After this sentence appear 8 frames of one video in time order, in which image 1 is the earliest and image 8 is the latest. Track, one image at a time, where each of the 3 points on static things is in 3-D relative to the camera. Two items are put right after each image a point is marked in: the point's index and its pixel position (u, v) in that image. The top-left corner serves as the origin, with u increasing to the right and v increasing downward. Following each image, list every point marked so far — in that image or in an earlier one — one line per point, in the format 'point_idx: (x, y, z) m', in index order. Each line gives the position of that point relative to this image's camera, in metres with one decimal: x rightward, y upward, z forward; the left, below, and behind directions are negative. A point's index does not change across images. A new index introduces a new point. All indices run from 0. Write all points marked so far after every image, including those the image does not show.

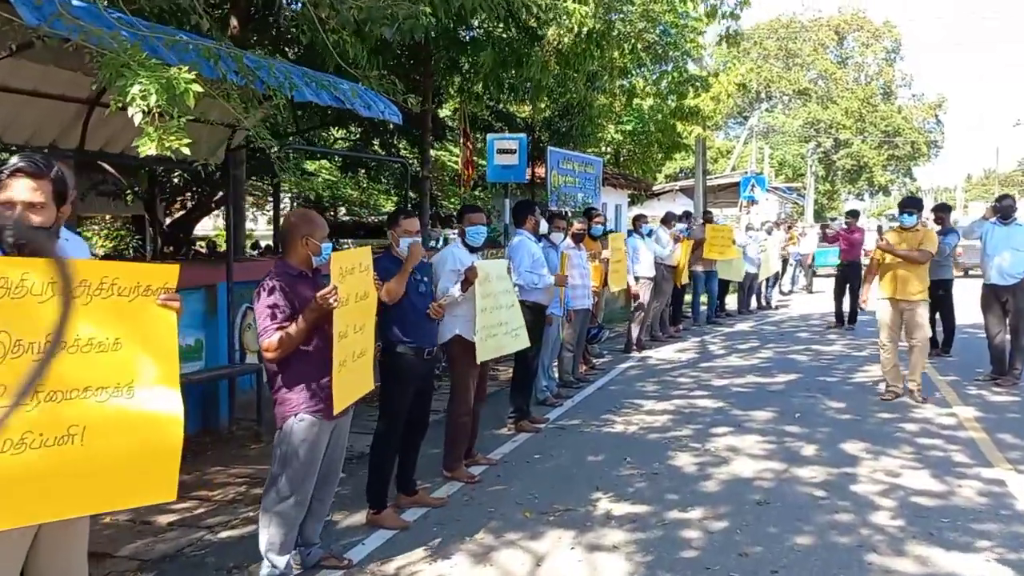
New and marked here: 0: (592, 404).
0: (+0.8, -1.2, +8.2) m
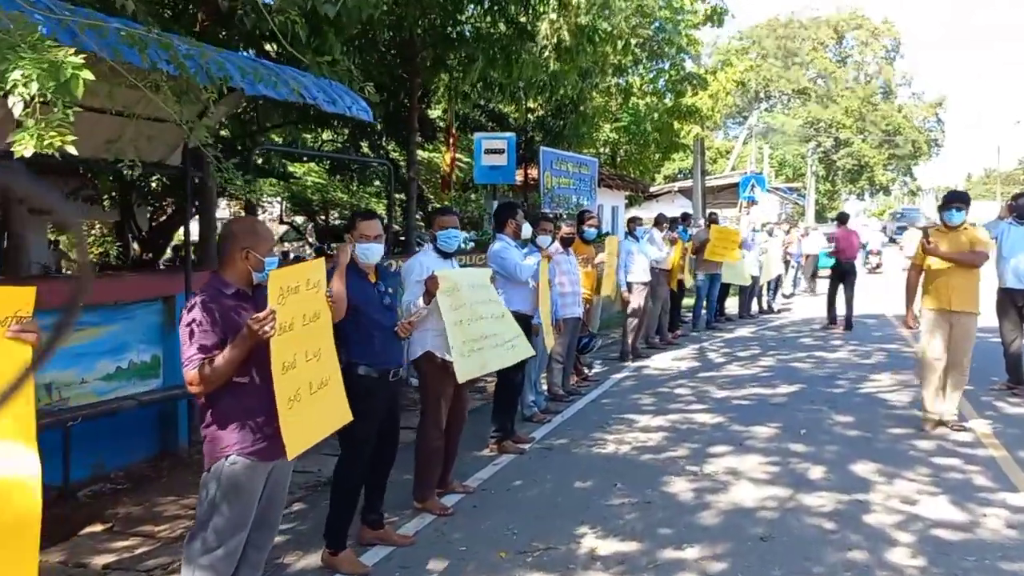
0: (+0.6, -1.3, +7.7) m
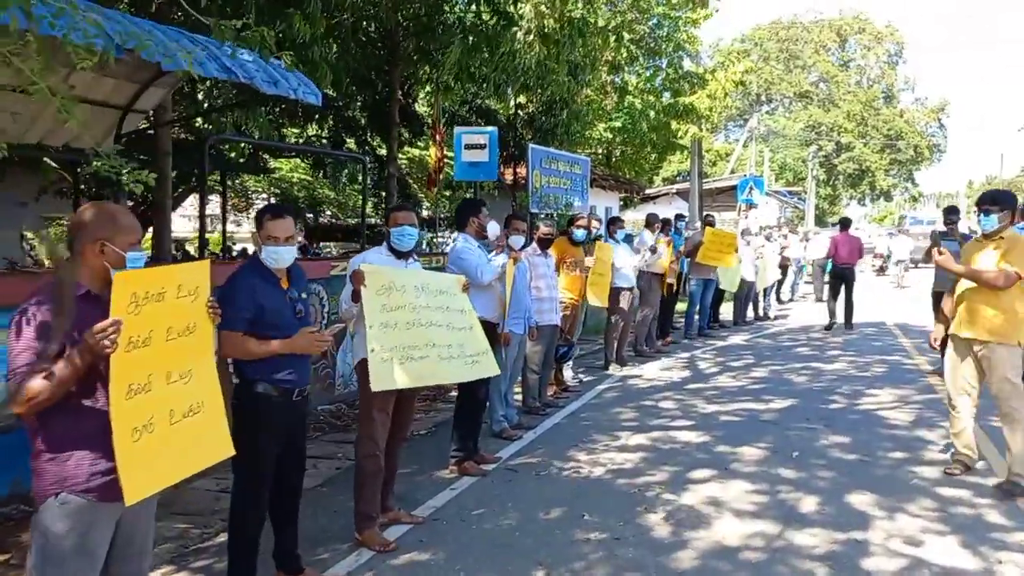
0: (+0.4, -1.3, +7.1) m
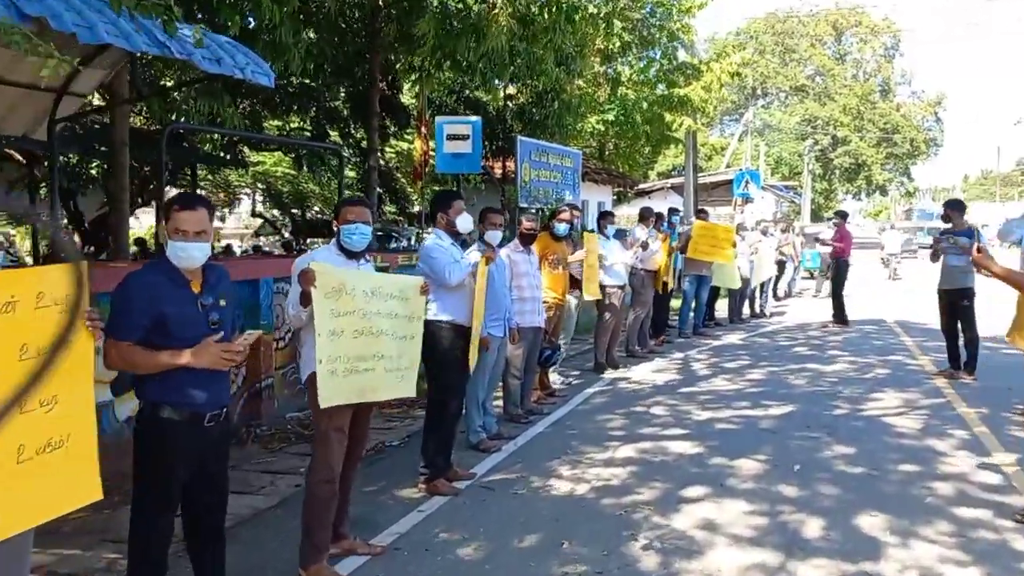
0: (+0.2, -1.3, +6.6) m
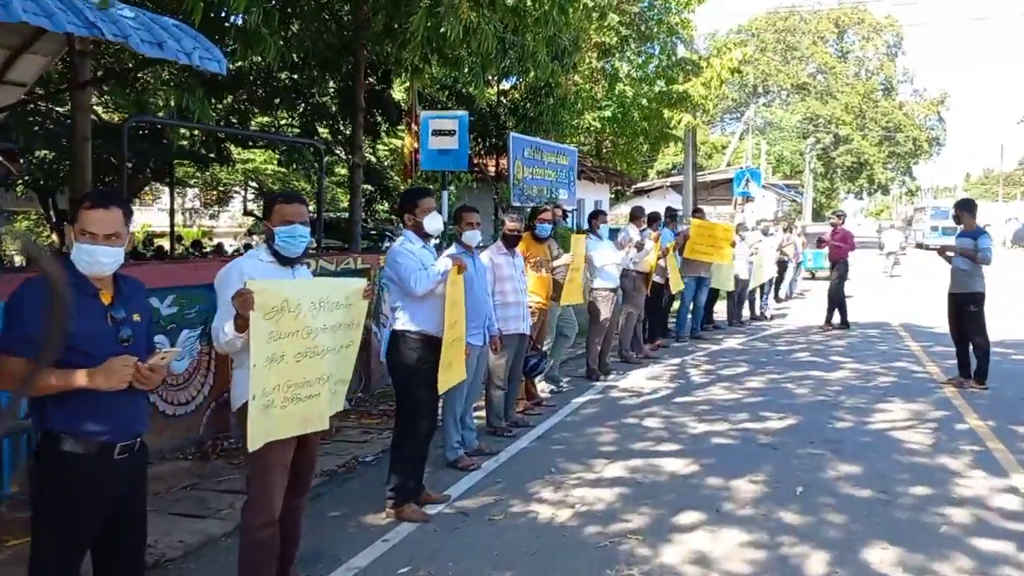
0: (0.0, -1.3, +6.1) m
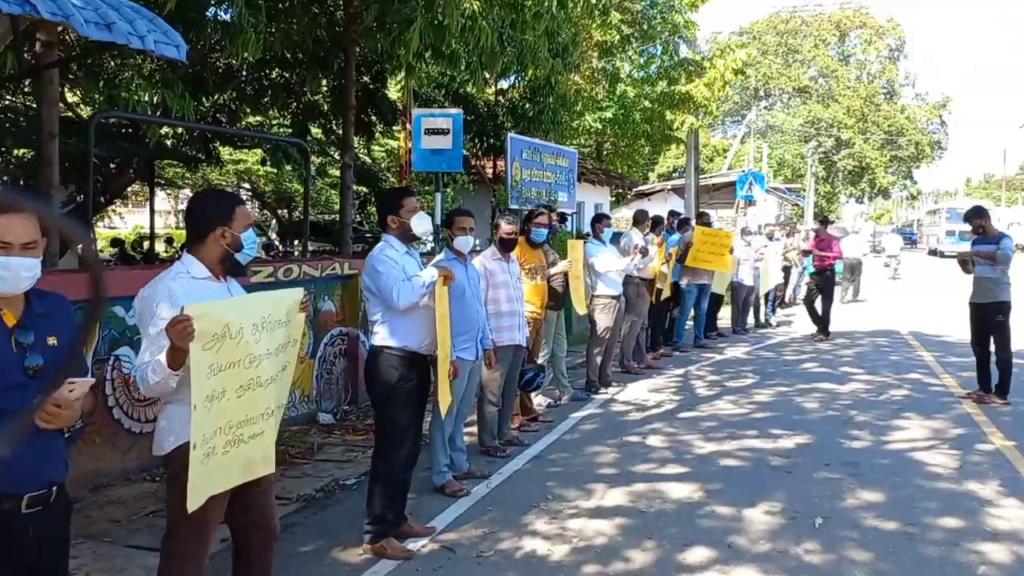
0: (0.0, -1.4, +5.6) m
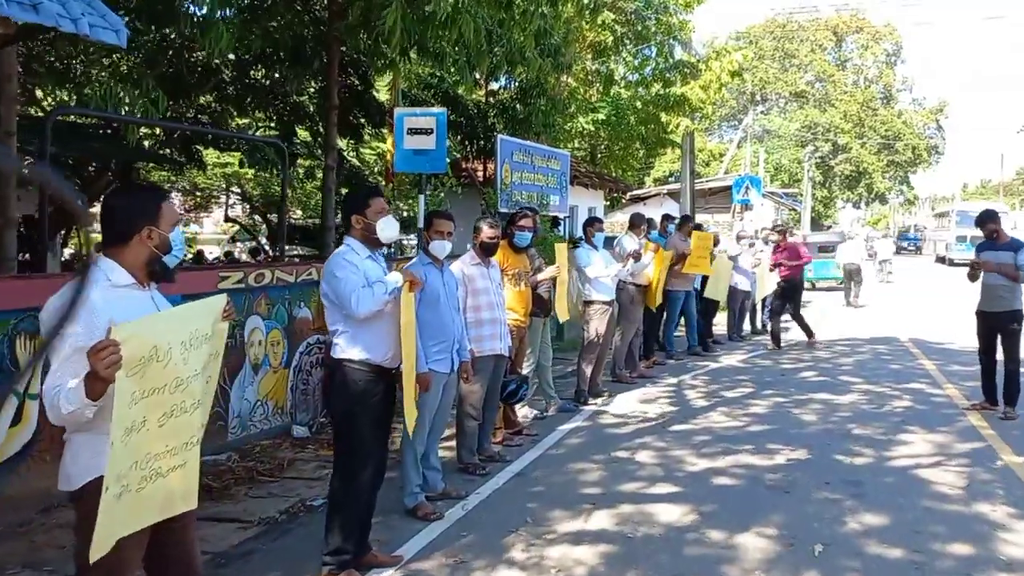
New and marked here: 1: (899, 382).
0: (-0.2, -1.5, +5.2) m
1: (+4.7, -1.2, +9.9) m
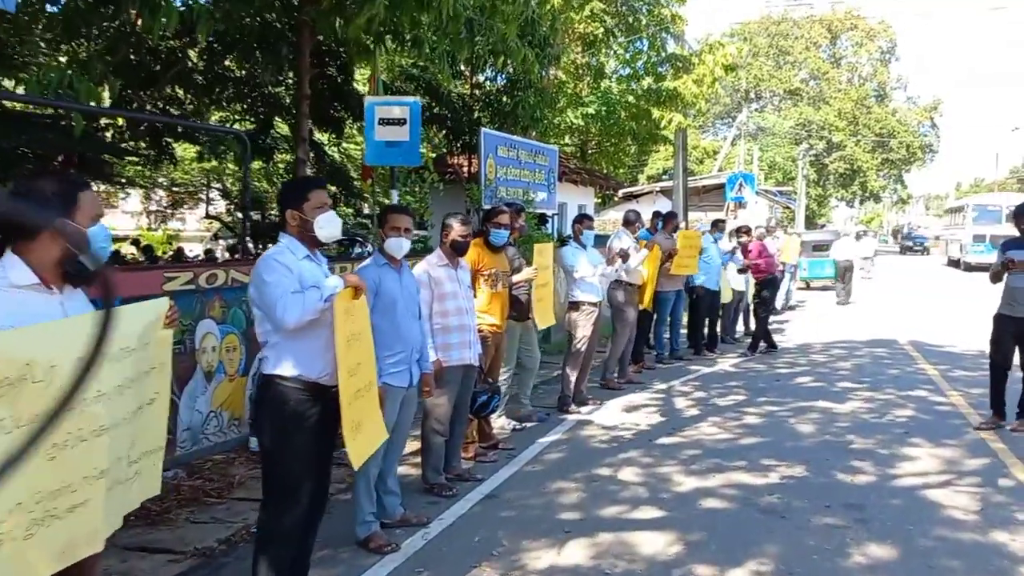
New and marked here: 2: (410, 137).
0: (-0.4, -1.5, +4.7) m
1: (+4.5, -1.2, +9.3) m
2: (-1.1, +1.6, +8.4) m
